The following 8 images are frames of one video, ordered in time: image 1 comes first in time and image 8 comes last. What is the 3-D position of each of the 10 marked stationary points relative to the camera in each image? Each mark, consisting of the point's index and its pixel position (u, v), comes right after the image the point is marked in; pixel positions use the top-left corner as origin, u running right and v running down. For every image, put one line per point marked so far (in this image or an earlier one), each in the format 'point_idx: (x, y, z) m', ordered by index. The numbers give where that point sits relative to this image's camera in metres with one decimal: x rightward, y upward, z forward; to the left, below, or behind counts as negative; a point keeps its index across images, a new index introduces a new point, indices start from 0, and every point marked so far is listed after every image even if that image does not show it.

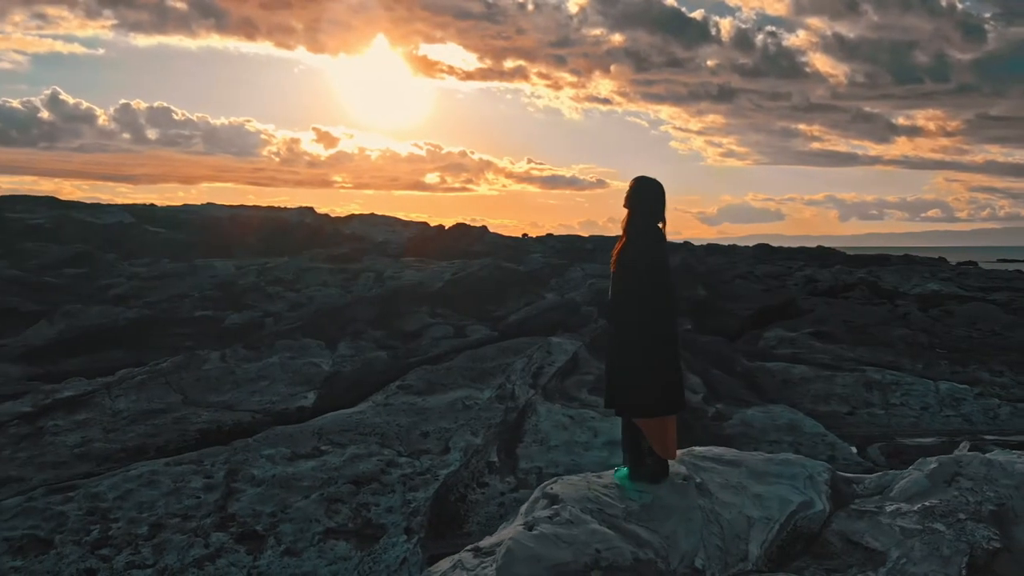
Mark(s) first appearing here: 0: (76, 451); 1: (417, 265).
0: (-4.2, -1.6, +9.3) m
1: (-1.6, +0.4, +16.0) m
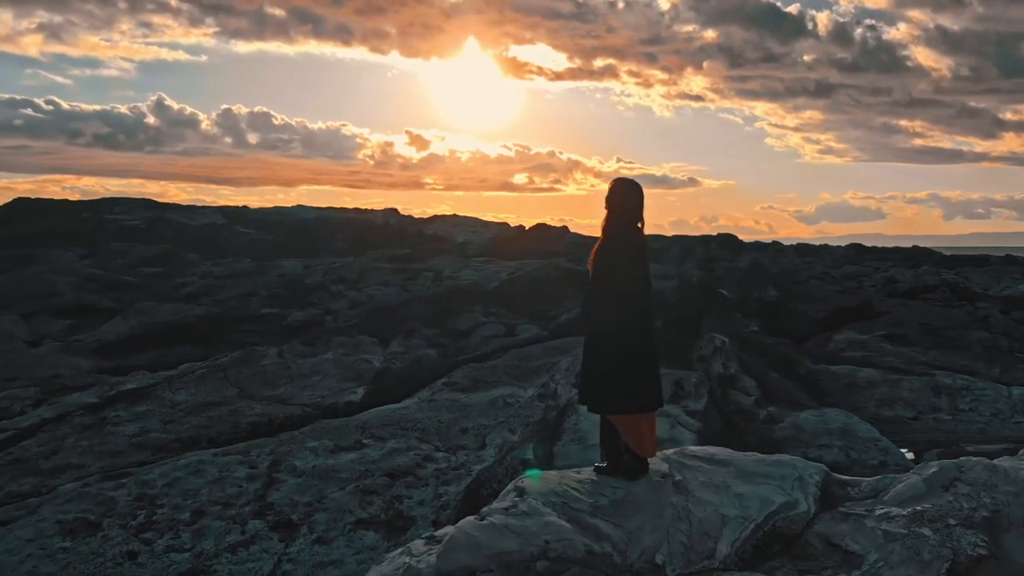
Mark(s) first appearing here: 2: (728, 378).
0: (-3.8, -1.5, +9.8) m
1: (-0.6, +0.4, +16.2) m
2: (+2.9, -1.2, +13.0) m
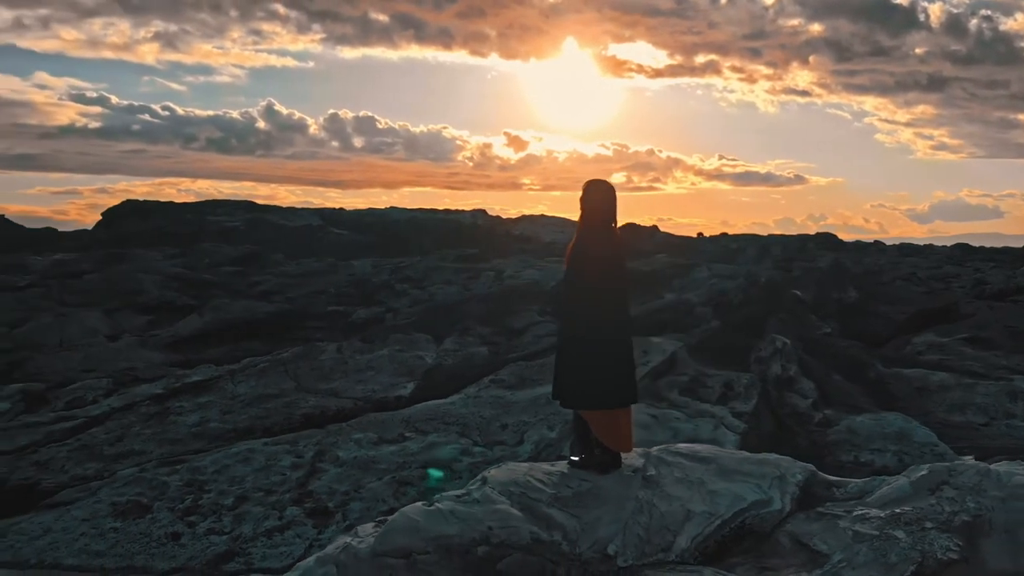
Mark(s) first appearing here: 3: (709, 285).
0: (-3.4, -1.5, +10.3) m
1: (+0.5, +0.4, +16.4) m
2: (+3.6, -1.2, +12.9) m
3: (+3.3, +0.1, +15.9) m
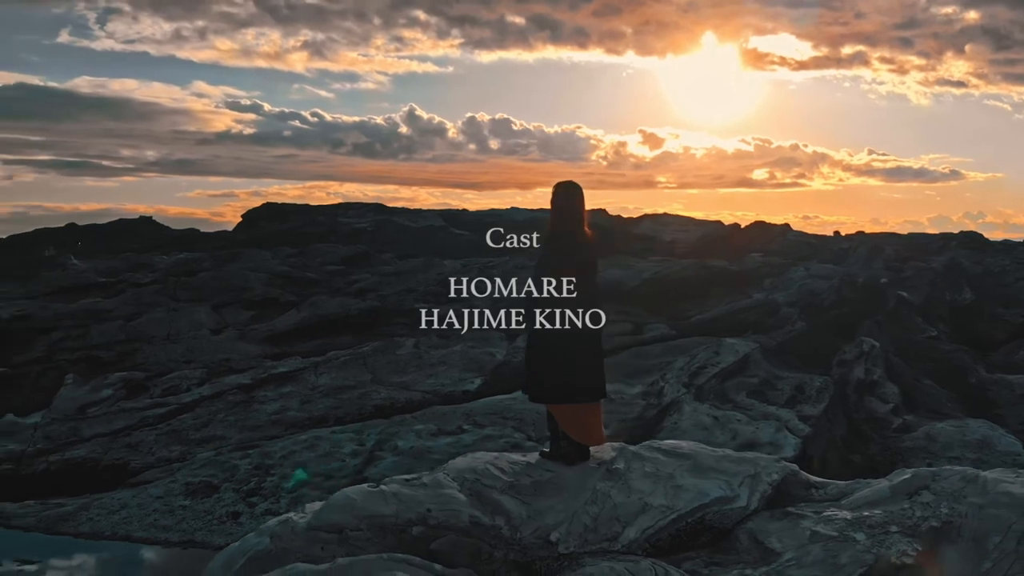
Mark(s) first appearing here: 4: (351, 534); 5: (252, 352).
0: (-2.7, -1.5, +11.0) m
1: (+2.0, +0.4, +16.5) m
2: (+4.6, -1.2, +12.5) m
3: (+4.7, +0.1, +15.6) m
4: (-0.7, -1.0, +4.0) m
5: (-3.6, -0.9, +13.3) m
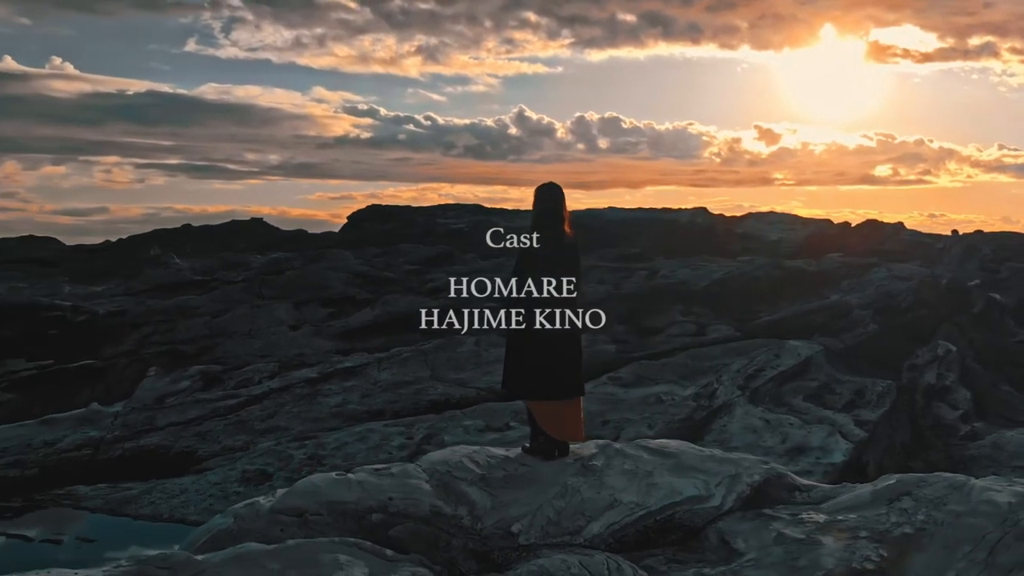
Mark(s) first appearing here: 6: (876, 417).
0: (-2.1, -1.5, +11.4) m
1: (+3.2, +0.4, +16.3) m
2: (+5.3, -1.3, +12.1) m
3: (+5.8, 0.0, +15.1) m
4: (-0.9, -1.0, +4.3) m
5: (-2.7, -0.9, +13.9) m
6: (+4.0, -1.4, +10.7) m
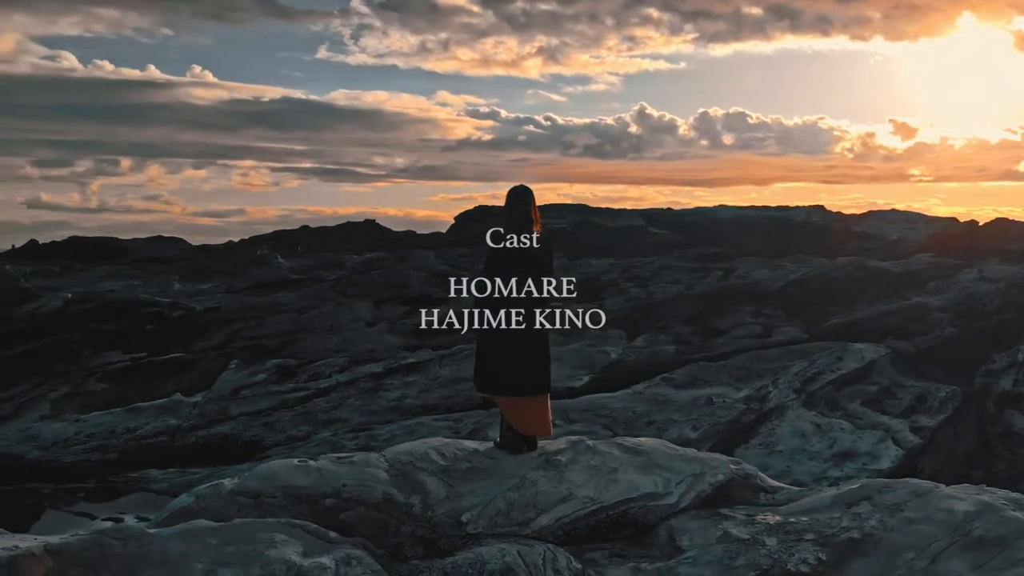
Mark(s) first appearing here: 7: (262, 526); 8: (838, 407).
0: (-1.5, -1.4, +11.9) m
1: (+4.5, +0.4, +16.0) m
2: (+6.0, -1.3, +11.5) m
3: (+6.8, 0.0, +14.5) m
4: (-1.2, -1.0, +4.6) m
5: (-1.7, -0.8, +14.4) m
6: (+4.5, -1.5, +10.4) m
7: (-1.1, -1.1, +4.3) m
8: (+3.6, -1.3, +10.7) m
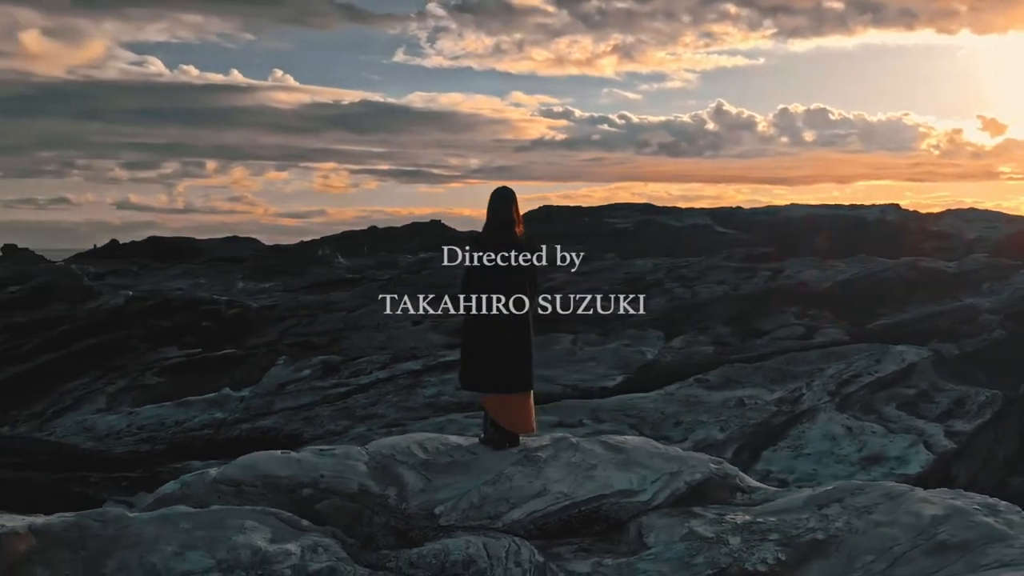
0: (-1.1, -1.4, +12.1) m
1: (+5.2, +0.3, +15.7) m
2: (+6.4, -1.3, +11.2) m
3: (+7.4, 0.0, +14.0) m
4: (-1.3, -1.0, +4.9) m
5: (-1.1, -0.8, +14.6) m
6: (+4.8, -1.5, +10.1) m
7: (-1.3, -1.1, +4.6) m
8: (+3.9, -1.3, +10.6) m
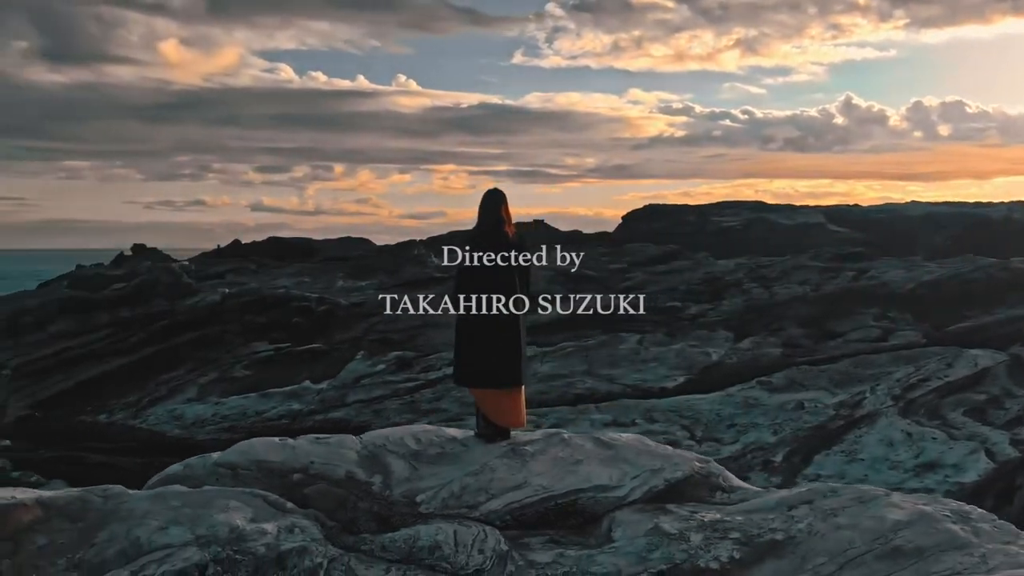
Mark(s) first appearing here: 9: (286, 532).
0: (-0.3, -1.4, +12.4) m
1: (+6.4, +0.3, +15.2) m
2: (+7.0, -1.3, +10.5) m
3: (+8.4, 0.0, +13.2) m
4: (-1.5, -1.0, +5.2) m
5: (0.0, -0.8, +14.9) m
6: (+5.3, -1.5, +9.7) m
7: (-1.5, -1.0, +4.9) m
8: (+4.5, -1.3, +10.2) m
9: (-1.1, -1.2, +4.7) m
